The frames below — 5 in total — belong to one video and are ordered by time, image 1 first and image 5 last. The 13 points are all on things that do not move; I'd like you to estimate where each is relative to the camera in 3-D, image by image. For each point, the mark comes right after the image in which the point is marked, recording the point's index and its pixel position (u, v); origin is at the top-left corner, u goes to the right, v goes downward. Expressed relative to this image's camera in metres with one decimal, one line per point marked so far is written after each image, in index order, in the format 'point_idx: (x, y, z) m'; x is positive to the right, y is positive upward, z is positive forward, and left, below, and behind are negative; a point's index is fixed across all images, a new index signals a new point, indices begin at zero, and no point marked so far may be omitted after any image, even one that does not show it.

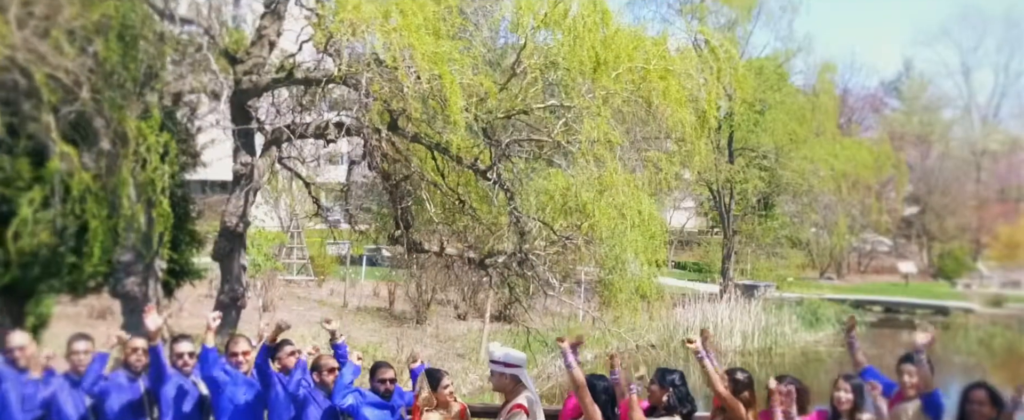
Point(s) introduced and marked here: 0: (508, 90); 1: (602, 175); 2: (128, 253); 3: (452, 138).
0: (+0.1, +0.8, +6.8) m
1: (+0.6, +0.2, +6.8) m
2: (-2.0, -0.2, +5.4) m
3: (-0.2, +0.4, +6.5) m
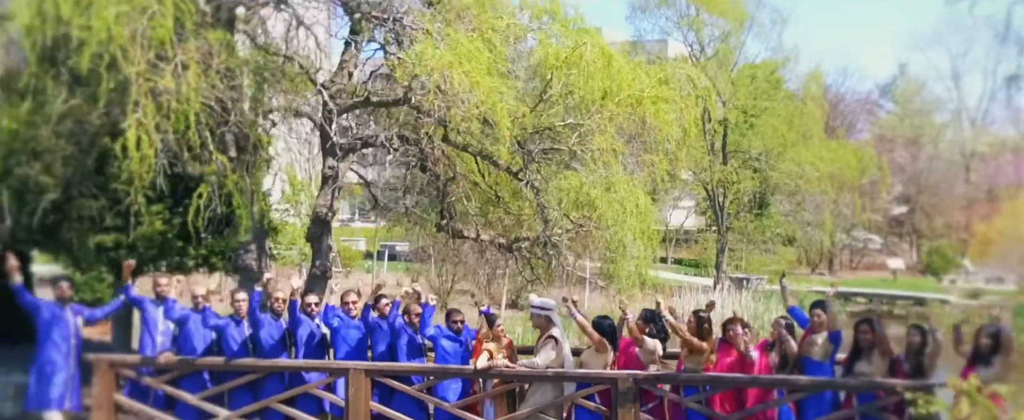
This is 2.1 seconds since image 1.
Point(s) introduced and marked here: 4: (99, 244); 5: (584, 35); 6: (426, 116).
0: (+0.2, +0.8, +8.2) m
1: (+0.8, +0.3, +8.2) m
2: (-1.8, -0.2, +6.8) m
3: (-0.1, +0.5, +7.9) m
4: (-2.5, -0.2, +6.2) m
5: (+0.6, +1.4, +8.5) m
6: (-0.6, +0.7, +7.7) m
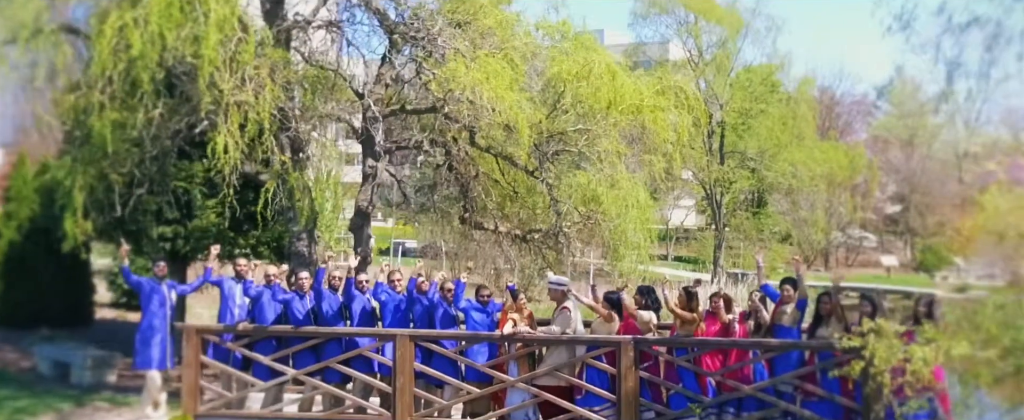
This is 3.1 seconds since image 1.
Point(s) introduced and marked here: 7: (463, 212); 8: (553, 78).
0: (+0.4, +0.8, +9.1) m
1: (+0.9, +0.3, +9.1) m
2: (-1.7, -0.1, +7.7) m
3: (0.0, +0.5, +8.8) m
4: (-2.4, -0.2, +7.1) m
5: (+0.8, +1.5, +9.4) m
6: (-0.5, +0.8, +8.6) m
7: (-0.4, 0.0, +9.2) m
8: (+0.4, +1.2, +9.2) m
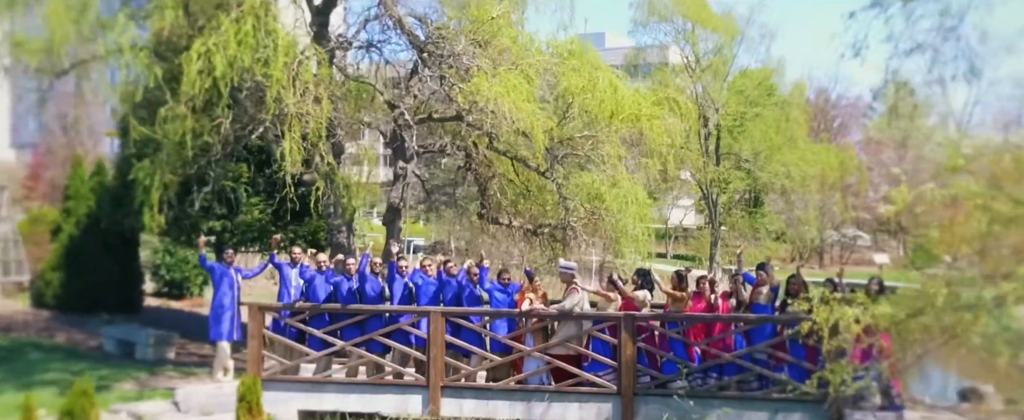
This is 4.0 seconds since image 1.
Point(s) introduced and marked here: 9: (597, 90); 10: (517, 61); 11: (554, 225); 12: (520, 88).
0: (+0.5, +0.9, +10.1) m
1: (+1.0, +0.3, +10.1) m
2: (-1.6, -0.1, +8.7) m
3: (+0.2, +0.5, +9.8) m
4: (-2.3, -0.1, +8.1) m
5: (+0.9, +1.5, +10.4) m
6: (-0.4, +0.8, +9.6) m
7: (-0.3, 0.0, +10.1) m
8: (+0.5, +1.2, +10.1) m
9: (+0.9, +1.3, +10.2) m
10: (0.0, +1.5, +9.9) m
11: (+0.4, -0.2, +10.0) m
12: (0.0, +1.2, +9.6) m
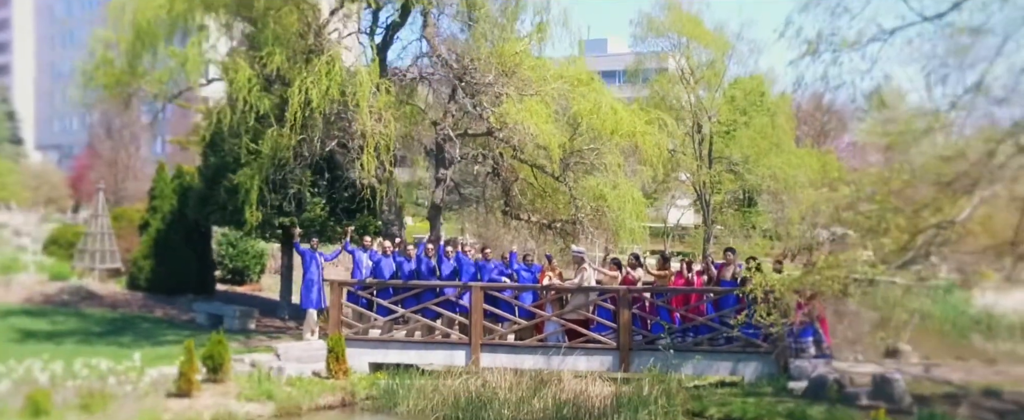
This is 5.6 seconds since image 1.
0: (+0.7, +0.9, +12.0) m
1: (+1.2, +0.4, +11.9) m
2: (-1.4, -0.1, +10.6) m
3: (+0.4, +0.6, +11.7) m
4: (-2.1, -0.1, +10.0) m
5: (+1.1, +1.5, +12.3) m
6: (-0.2, +0.8, +11.5) m
7: (-0.1, 0.0, +12.0) m
8: (+0.7, +1.2, +12.0) m
9: (+1.1, +1.3, +12.1) m
10: (+0.2, +1.5, +11.7) m
11: (+0.6, -0.1, +11.9) m
12: (+0.2, +1.2, +11.5) m
